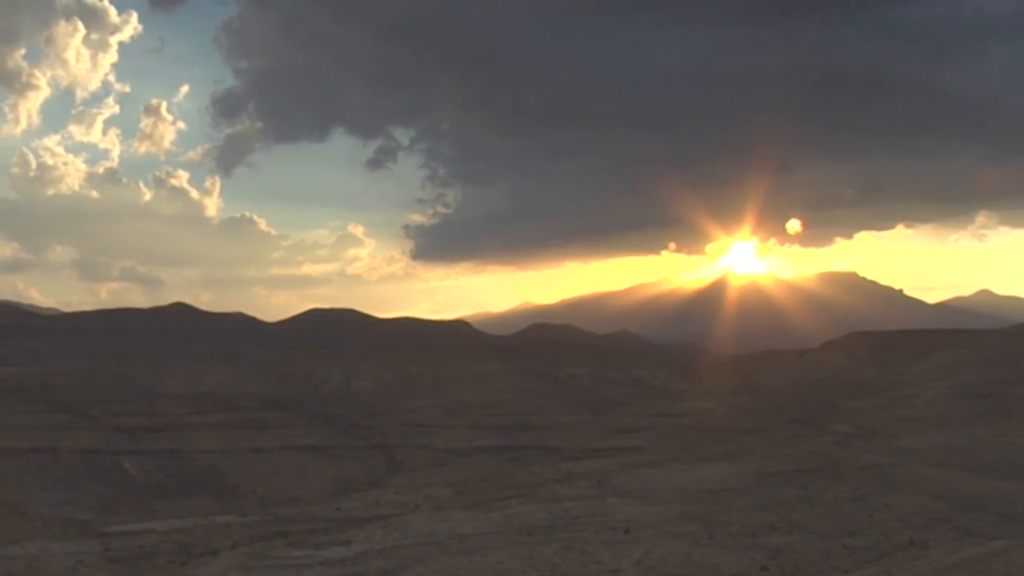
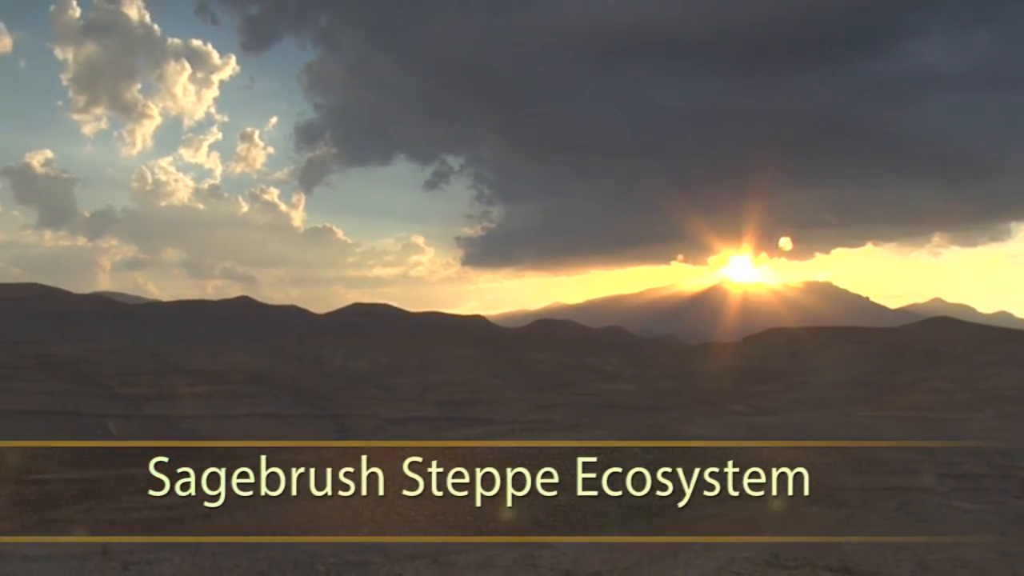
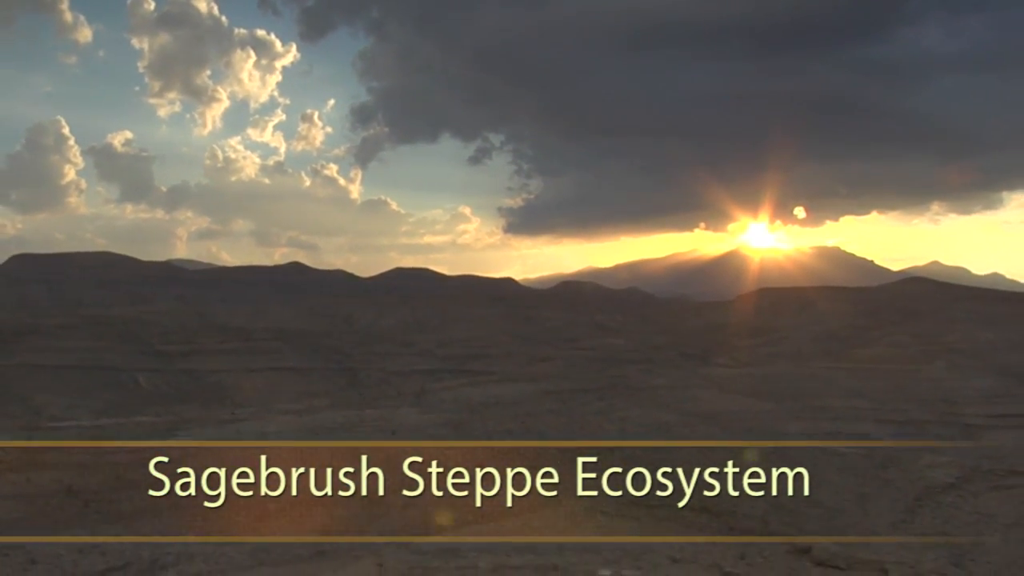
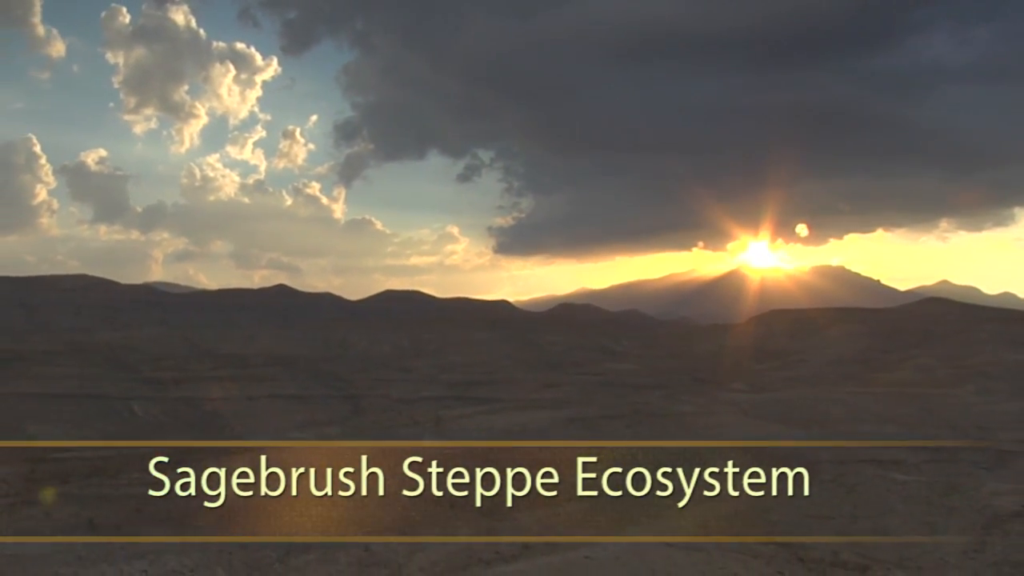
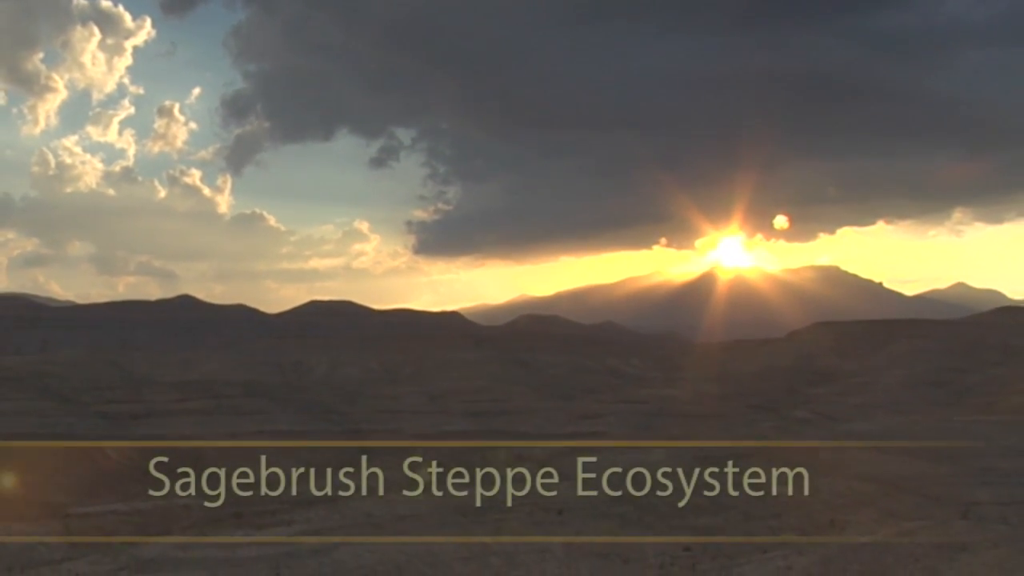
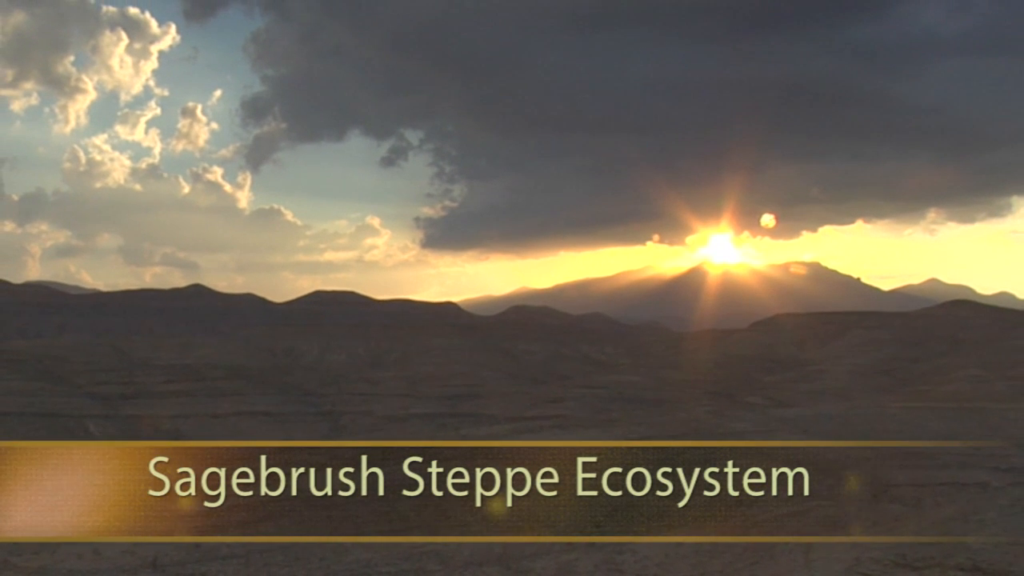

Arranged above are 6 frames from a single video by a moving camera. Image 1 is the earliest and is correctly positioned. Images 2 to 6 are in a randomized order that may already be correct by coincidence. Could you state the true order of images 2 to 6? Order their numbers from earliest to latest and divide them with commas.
5, 6, 2, 4, 3
